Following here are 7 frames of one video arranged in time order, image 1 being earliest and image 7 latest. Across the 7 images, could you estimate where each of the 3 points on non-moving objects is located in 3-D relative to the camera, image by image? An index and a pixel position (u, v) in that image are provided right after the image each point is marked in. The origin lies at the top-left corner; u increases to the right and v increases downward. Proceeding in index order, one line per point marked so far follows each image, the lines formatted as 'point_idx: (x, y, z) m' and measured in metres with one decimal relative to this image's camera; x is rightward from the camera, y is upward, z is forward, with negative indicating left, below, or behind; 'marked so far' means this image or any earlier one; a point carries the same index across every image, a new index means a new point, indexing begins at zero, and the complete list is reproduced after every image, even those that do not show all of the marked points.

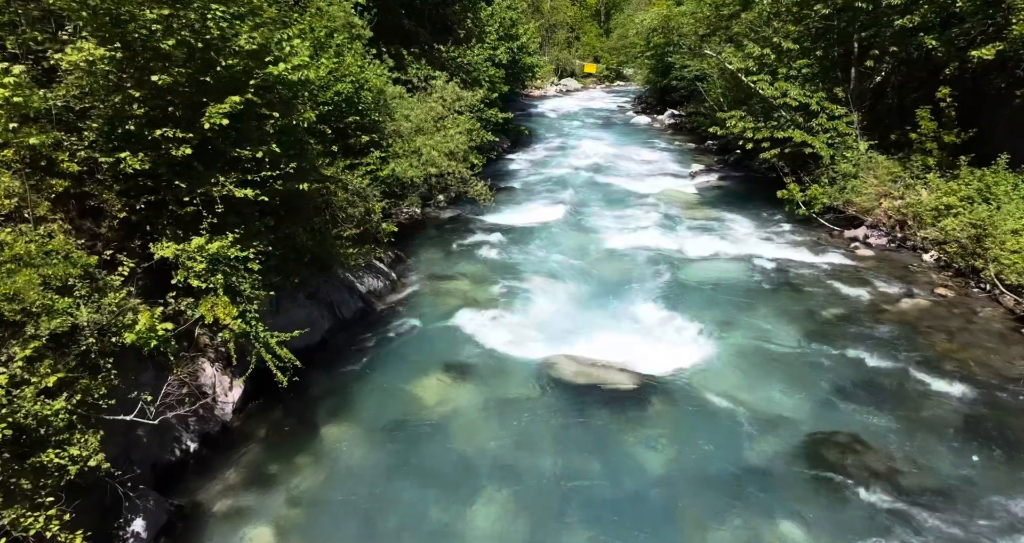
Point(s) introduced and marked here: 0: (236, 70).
0: (-3.3, +2.4, +7.6) m
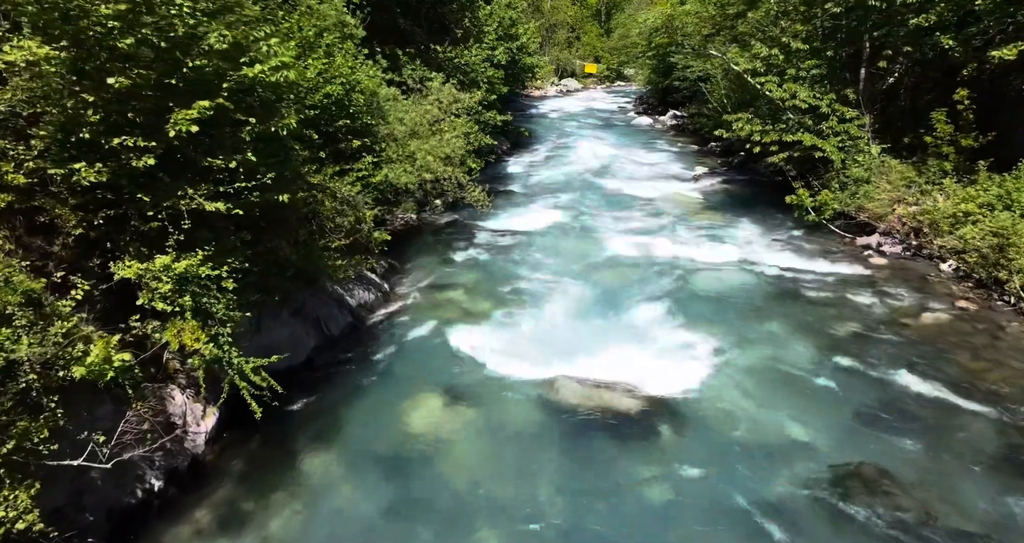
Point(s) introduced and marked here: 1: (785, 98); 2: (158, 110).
0: (-3.3, +2.1, +6.9) m
1: (+8.1, +5.1, +19.1) m
2: (-3.6, +1.7, +6.6) m
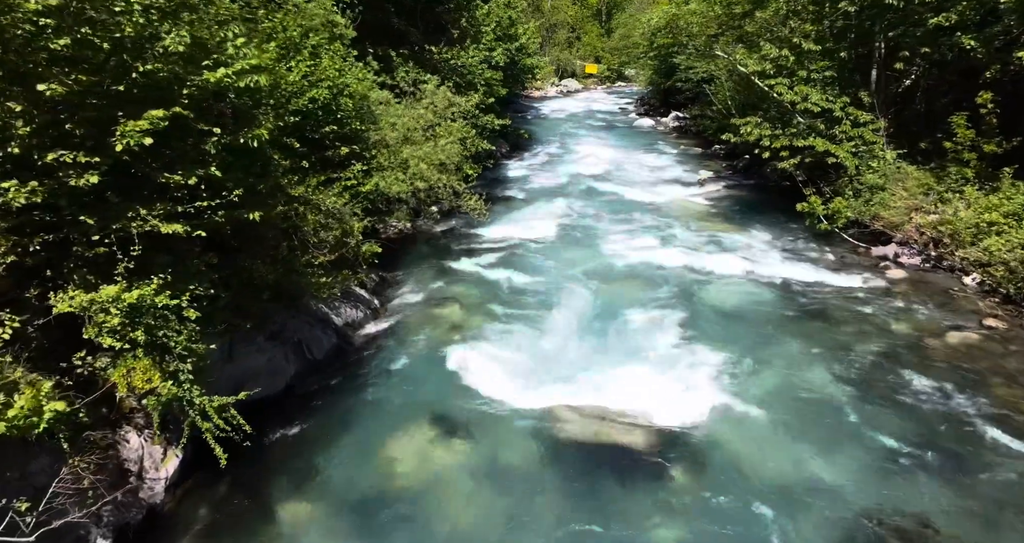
0: (-3.4, +1.9, +6.1) m
1: (+8.0, +4.8, +18.3) m
2: (-3.7, +1.4, +5.8) m
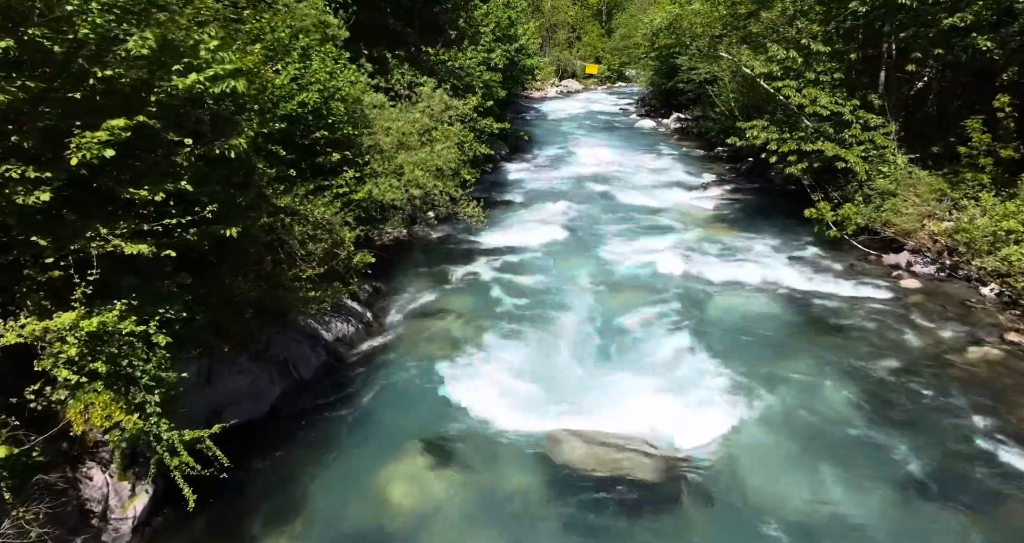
0: (-3.4, +1.6, +5.6) m
1: (+8.0, +4.6, +17.8) m
2: (-3.7, +1.2, +5.3) m
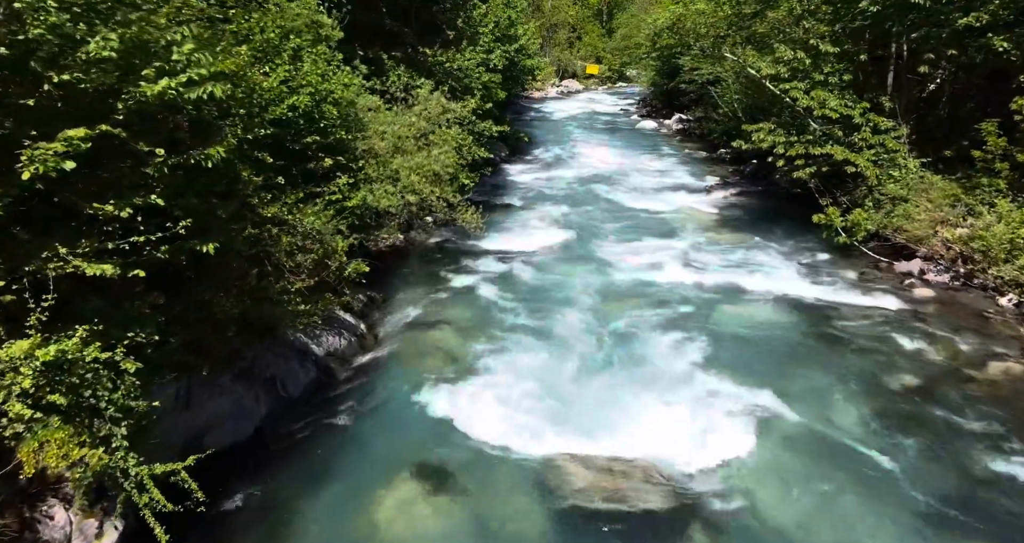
0: (-3.4, +1.5, +5.1) m
1: (+8.0, +4.4, +17.3) m
2: (-3.7, +1.0, +4.8) m
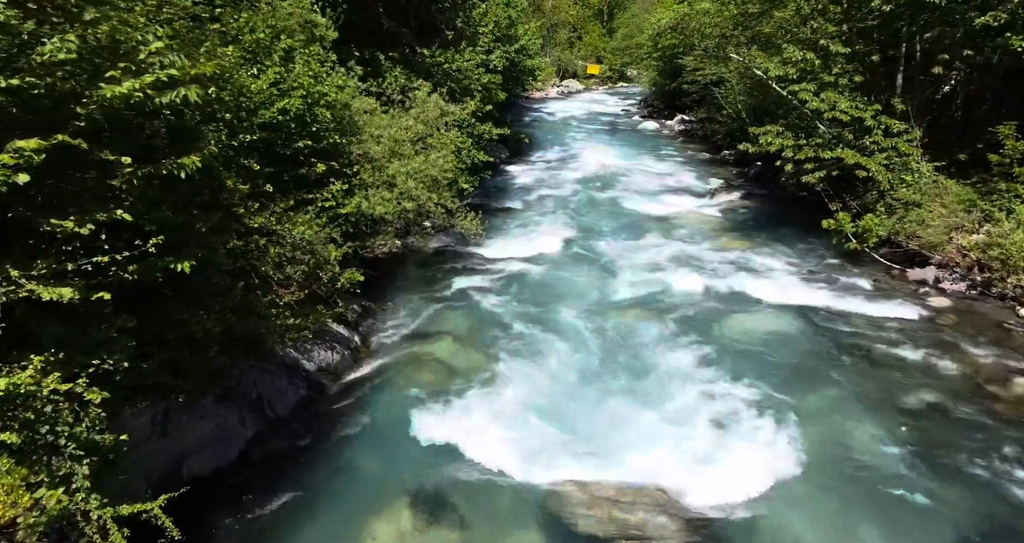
0: (-3.4, +1.3, +4.6) m
1: (+8.0, +4.2, +16.8) m
2: (-3.7, +0.8, +4.4) m
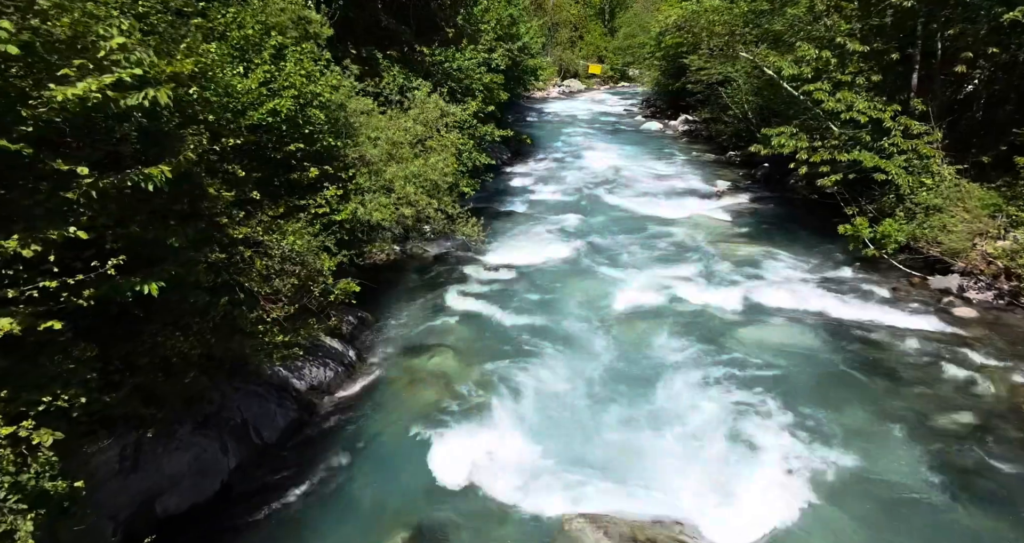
0: (-3.3, +1.1, +4.0) m
1: (+8.1, +4.1, +16.1) m
2: (-3.7, +0.6, +3.7) m
